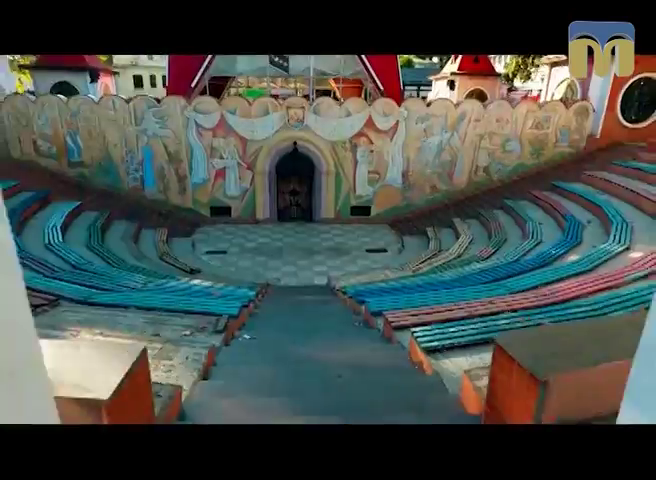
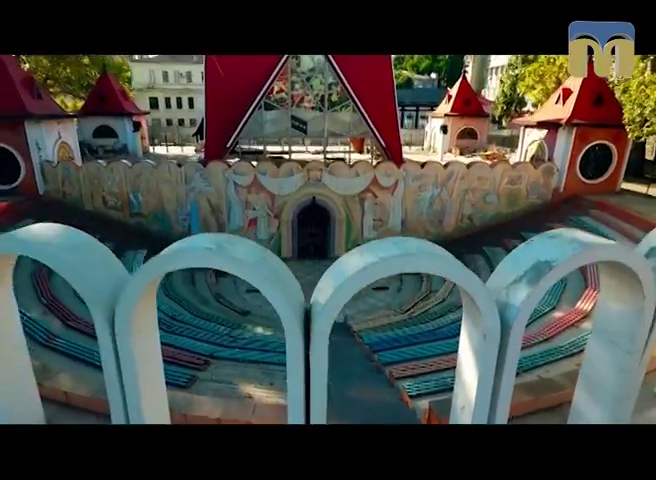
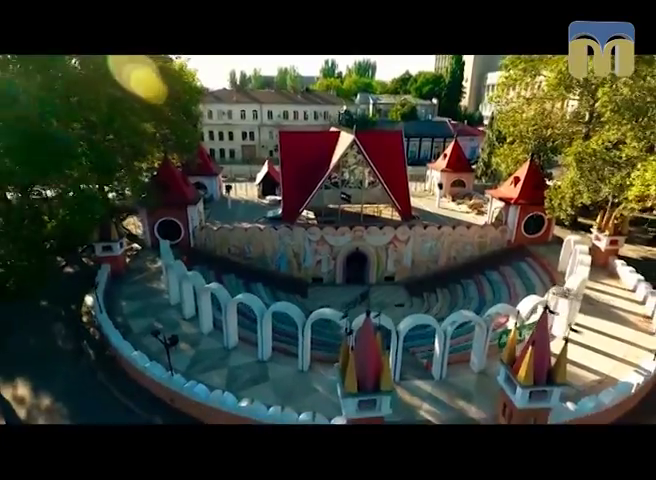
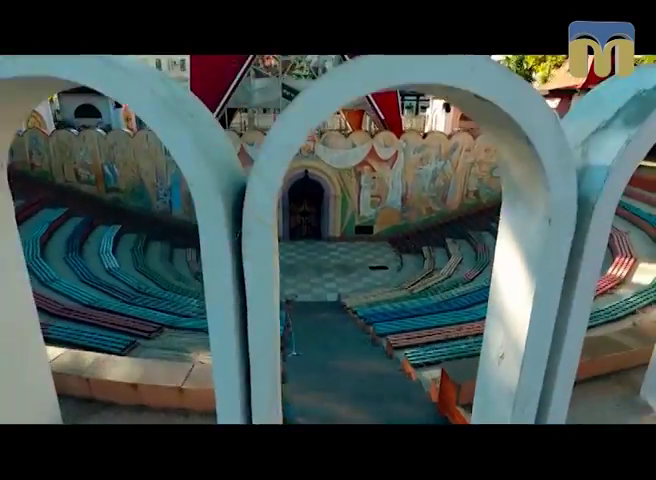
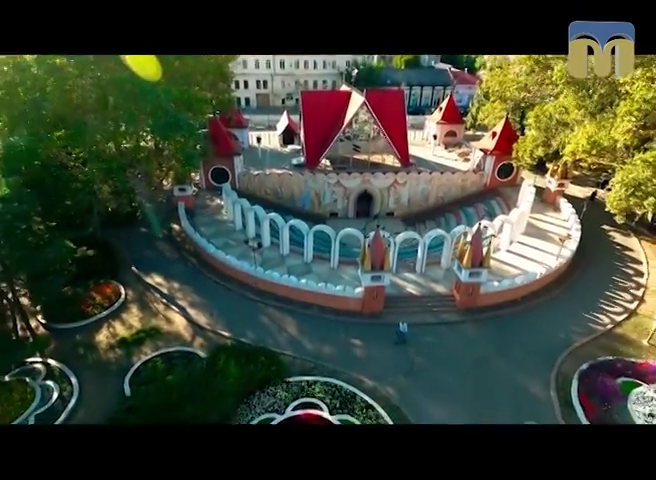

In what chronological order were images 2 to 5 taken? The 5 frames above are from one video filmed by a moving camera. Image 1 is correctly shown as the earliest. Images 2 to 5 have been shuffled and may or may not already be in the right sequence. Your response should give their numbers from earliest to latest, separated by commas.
4, 2, 3, 5
